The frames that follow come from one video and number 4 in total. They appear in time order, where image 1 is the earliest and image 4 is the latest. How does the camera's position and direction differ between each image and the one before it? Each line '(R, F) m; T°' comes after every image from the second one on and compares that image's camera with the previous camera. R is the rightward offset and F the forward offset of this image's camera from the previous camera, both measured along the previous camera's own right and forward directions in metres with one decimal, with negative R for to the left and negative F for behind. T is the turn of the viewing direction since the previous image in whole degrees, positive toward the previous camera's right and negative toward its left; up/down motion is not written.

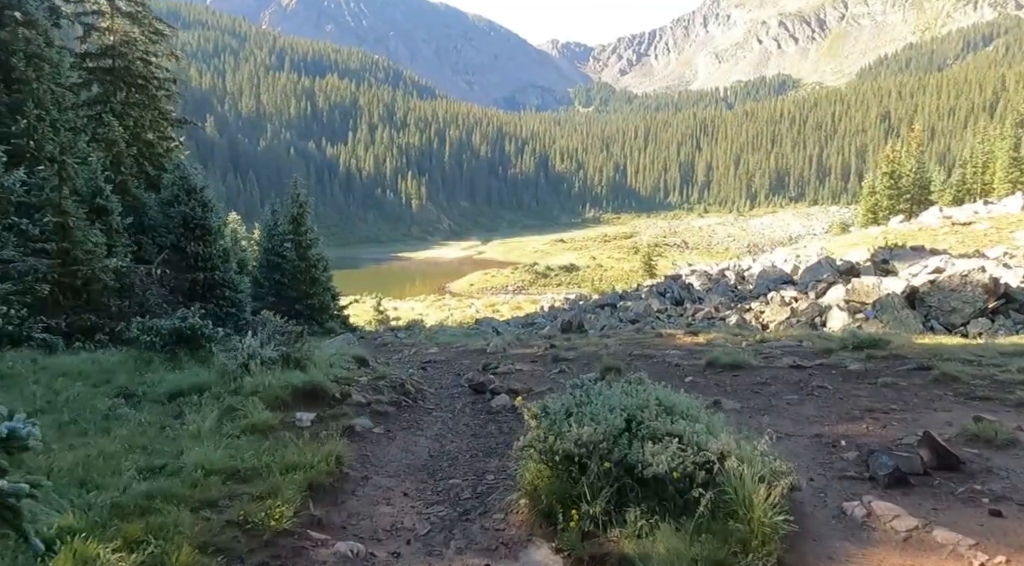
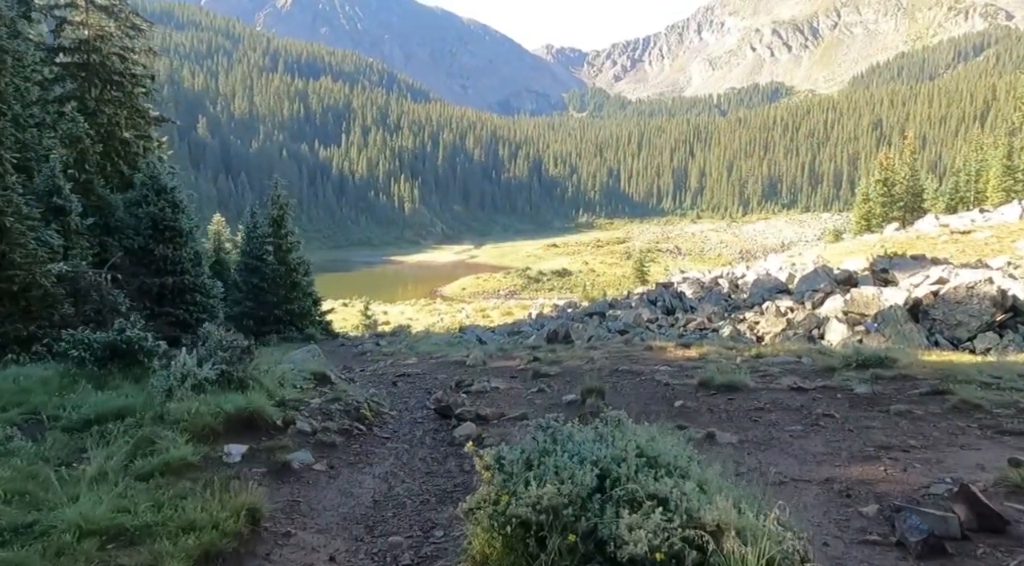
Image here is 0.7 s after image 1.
(+0.2, +1.0) m; 0°
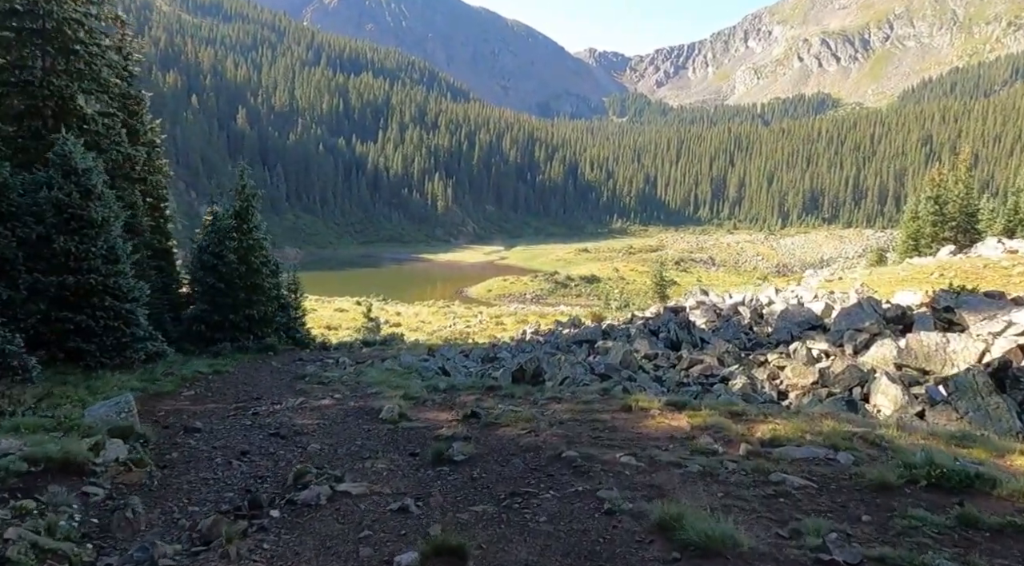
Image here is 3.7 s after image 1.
(+1.4, +4.2) m; -2°
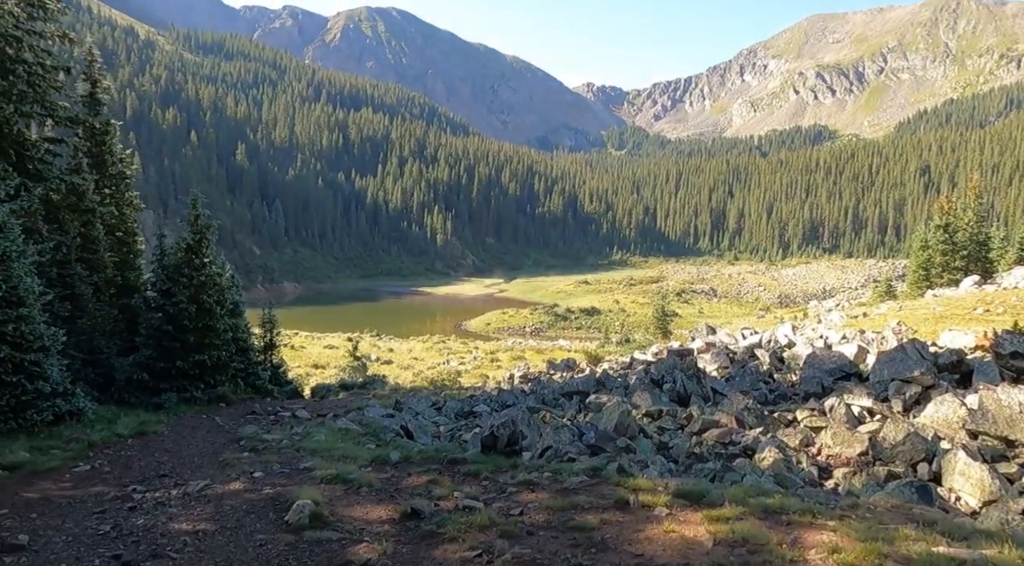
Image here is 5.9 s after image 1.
(+0.5, +3.1) m; 0°
